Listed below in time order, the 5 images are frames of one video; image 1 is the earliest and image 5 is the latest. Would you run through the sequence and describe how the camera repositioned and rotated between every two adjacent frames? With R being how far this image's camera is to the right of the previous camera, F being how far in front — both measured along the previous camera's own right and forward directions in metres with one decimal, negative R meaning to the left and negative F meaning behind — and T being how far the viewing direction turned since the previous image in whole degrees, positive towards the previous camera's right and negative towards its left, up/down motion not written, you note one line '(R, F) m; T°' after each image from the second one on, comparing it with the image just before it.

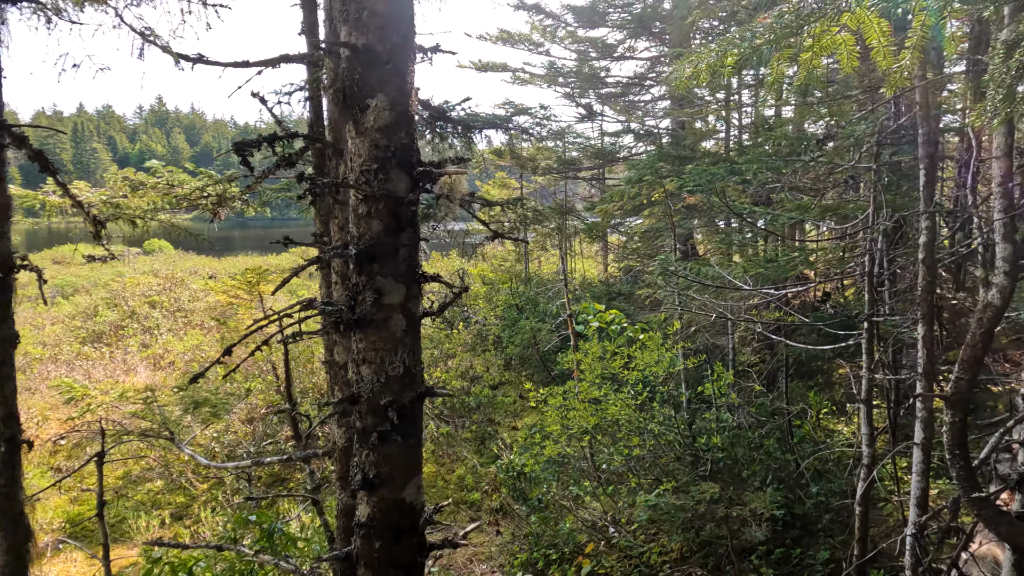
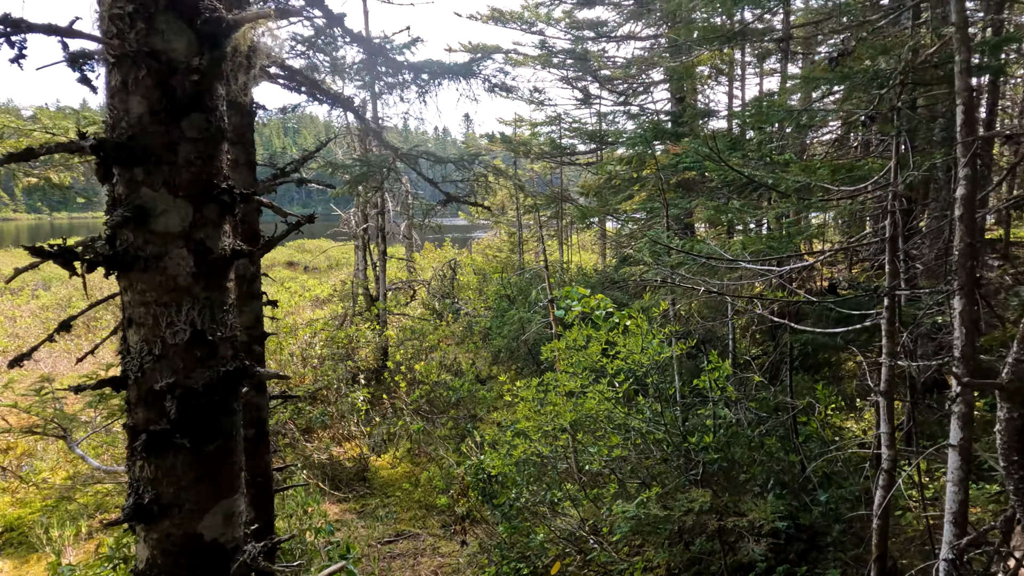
(+0.3, +0.6) m; 0°
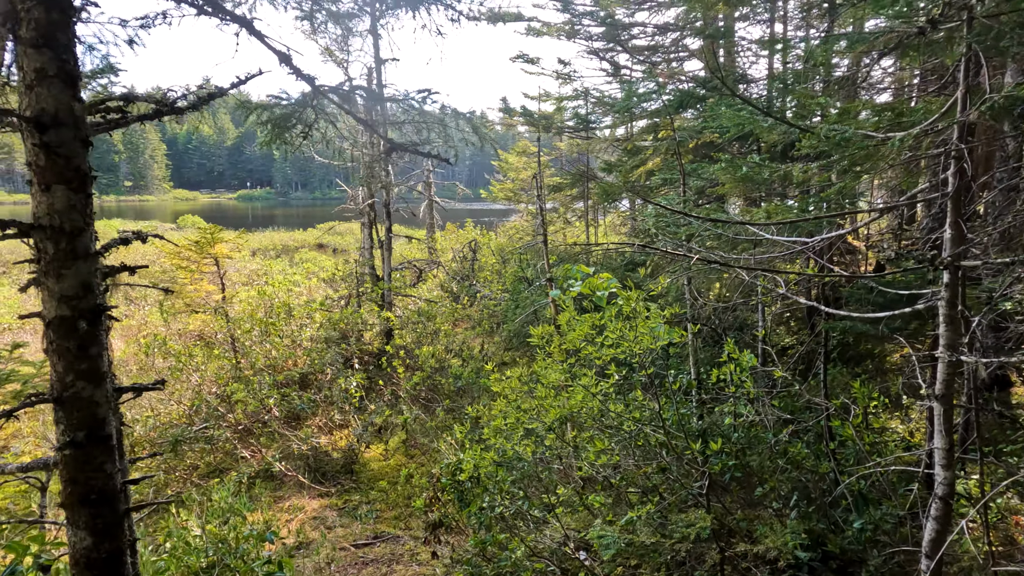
(+0.3, +0.7) m; -3°
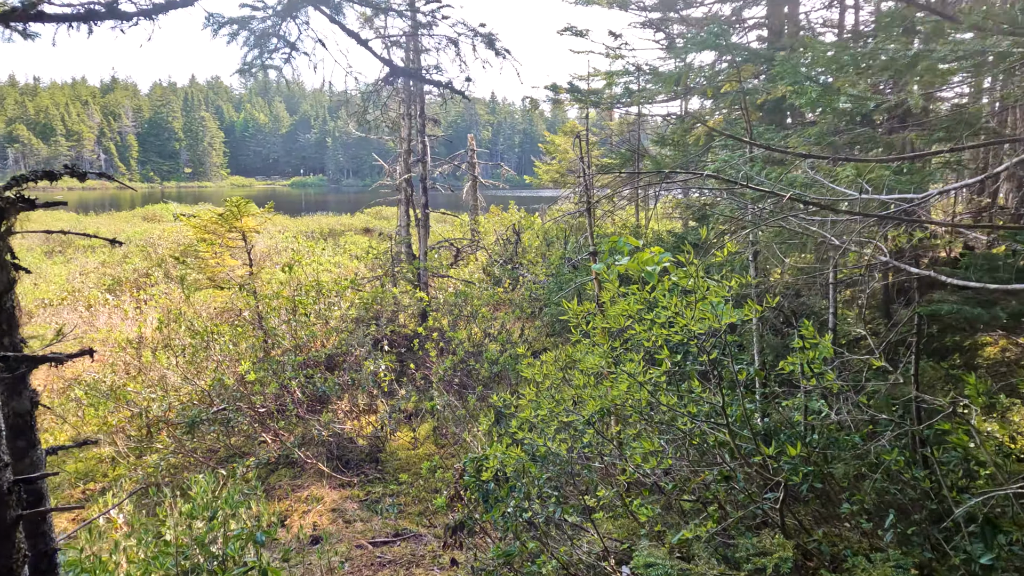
(+0.1, +0.6) m; -4°
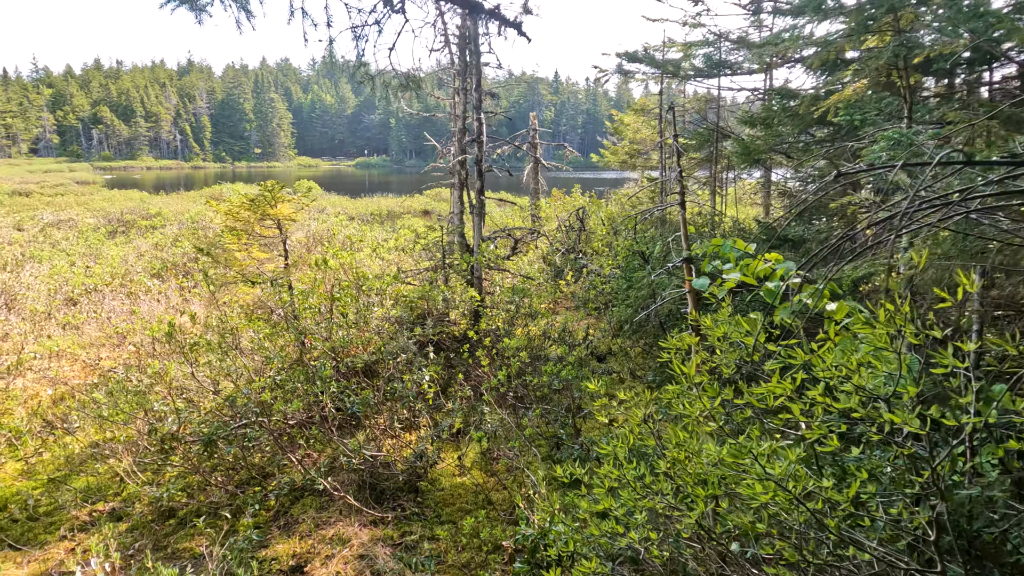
(-0.1, +1.0) m; -5°
